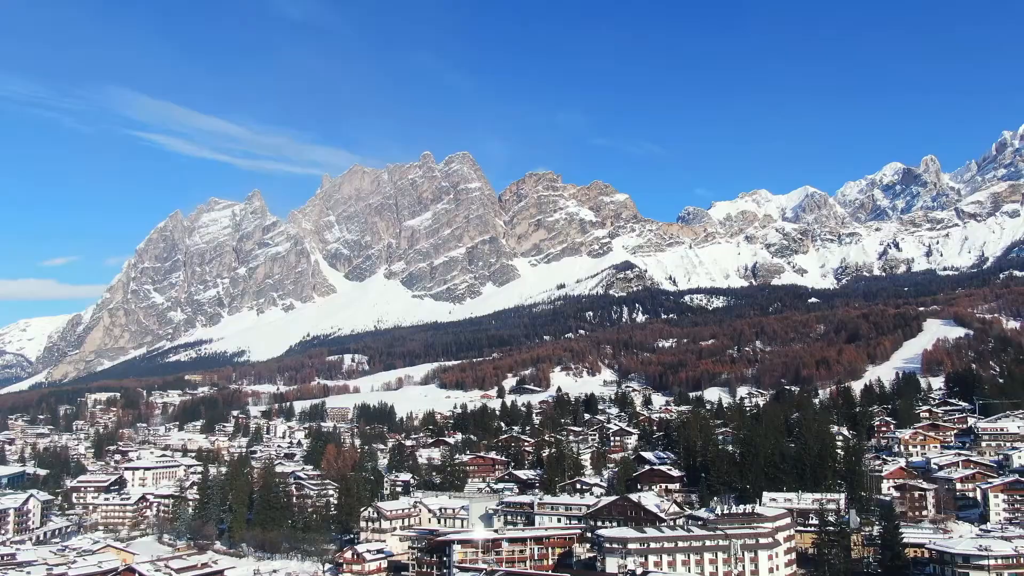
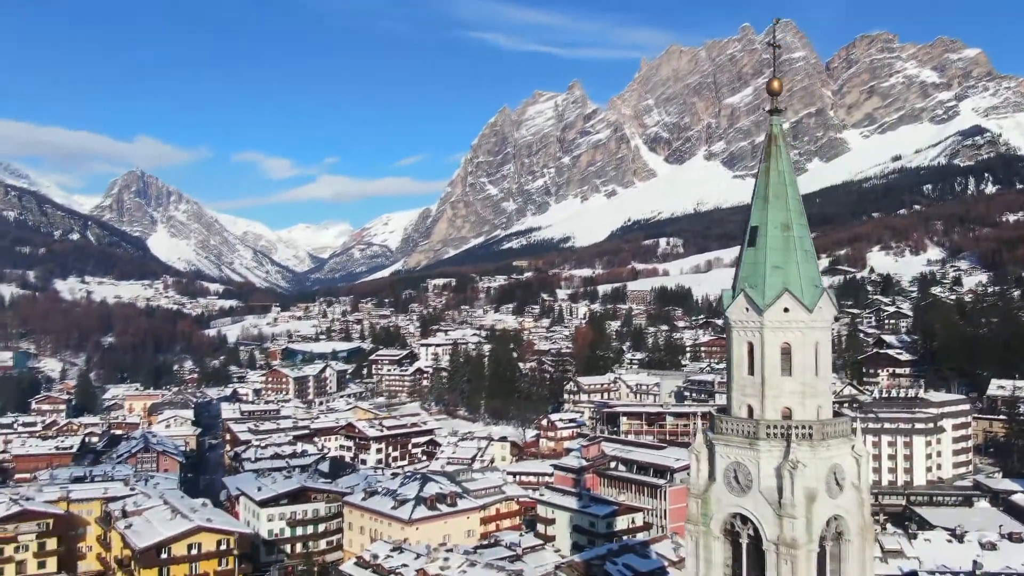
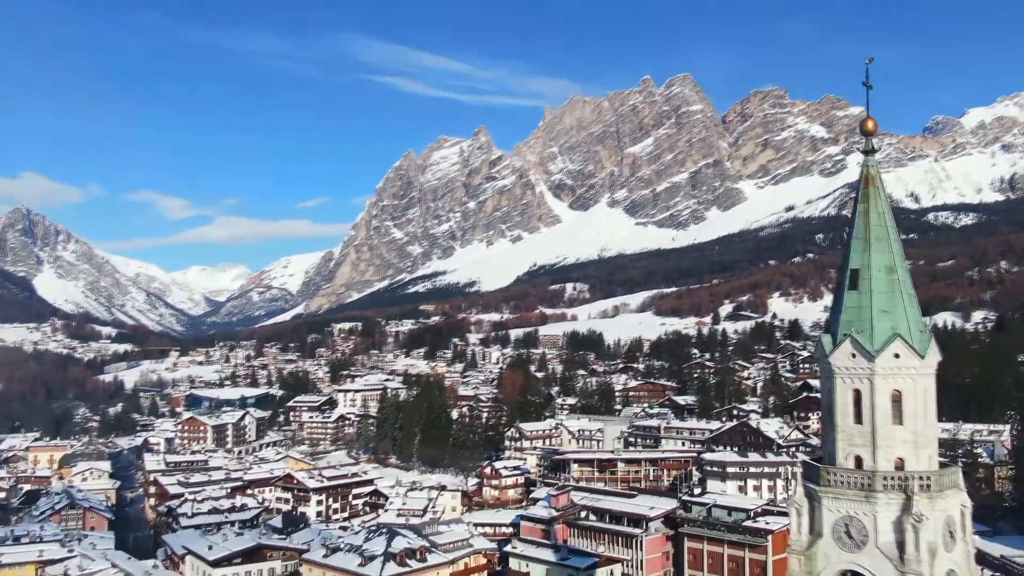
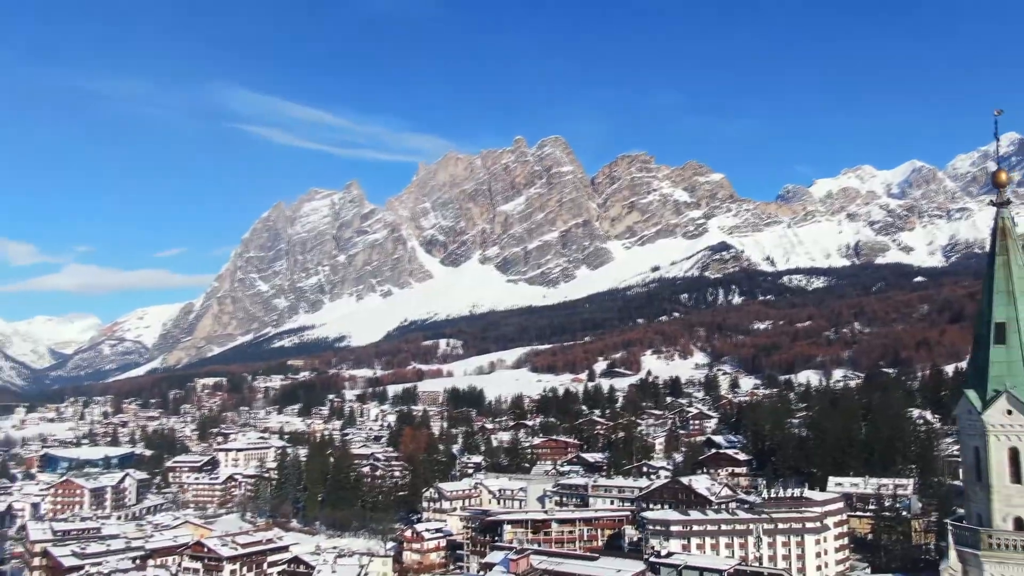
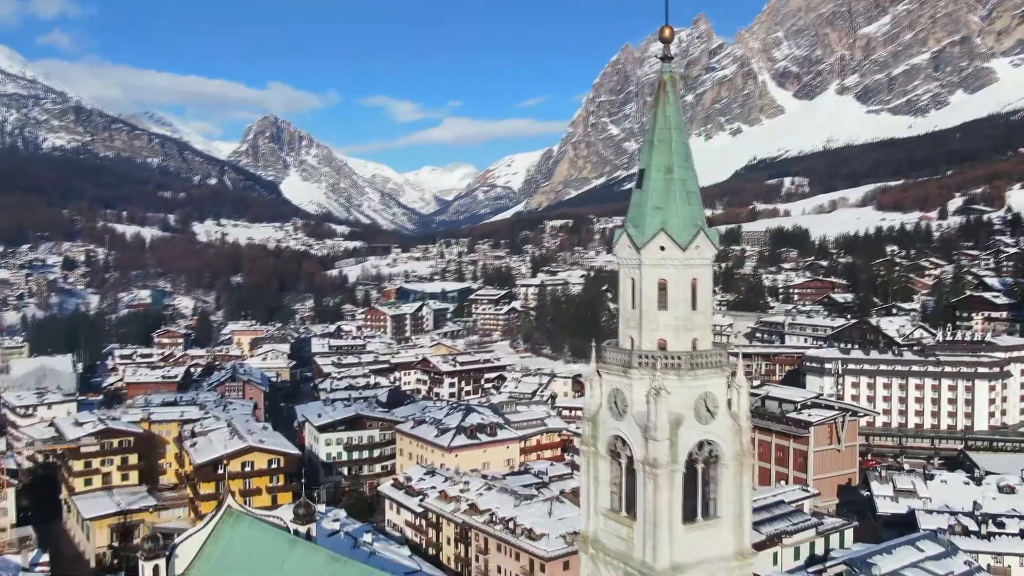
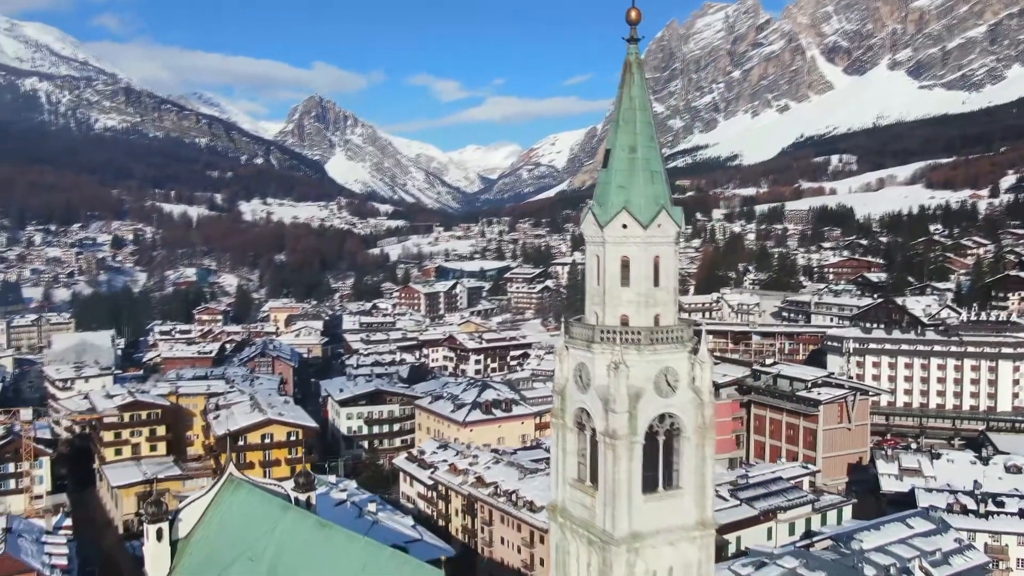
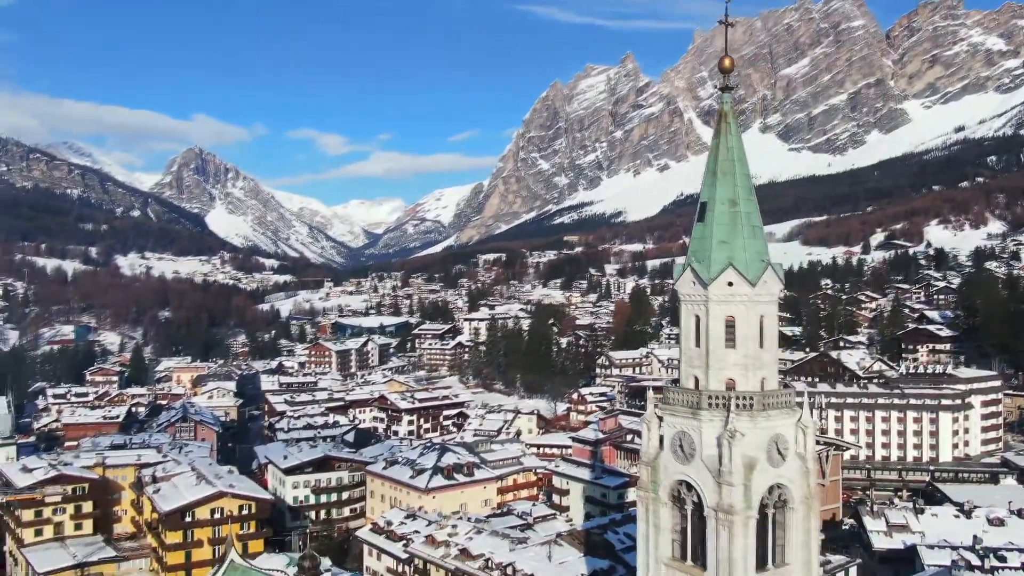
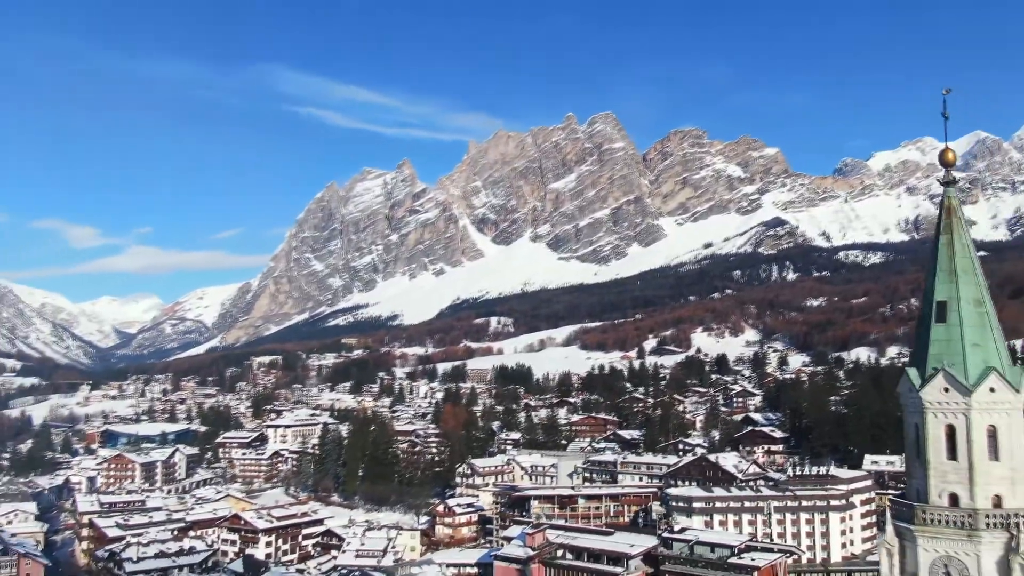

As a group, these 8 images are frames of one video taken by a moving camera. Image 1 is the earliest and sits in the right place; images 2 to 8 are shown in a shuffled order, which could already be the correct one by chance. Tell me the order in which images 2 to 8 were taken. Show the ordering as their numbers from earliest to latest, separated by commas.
4, 8, 3, 2, 7, 5, 6
